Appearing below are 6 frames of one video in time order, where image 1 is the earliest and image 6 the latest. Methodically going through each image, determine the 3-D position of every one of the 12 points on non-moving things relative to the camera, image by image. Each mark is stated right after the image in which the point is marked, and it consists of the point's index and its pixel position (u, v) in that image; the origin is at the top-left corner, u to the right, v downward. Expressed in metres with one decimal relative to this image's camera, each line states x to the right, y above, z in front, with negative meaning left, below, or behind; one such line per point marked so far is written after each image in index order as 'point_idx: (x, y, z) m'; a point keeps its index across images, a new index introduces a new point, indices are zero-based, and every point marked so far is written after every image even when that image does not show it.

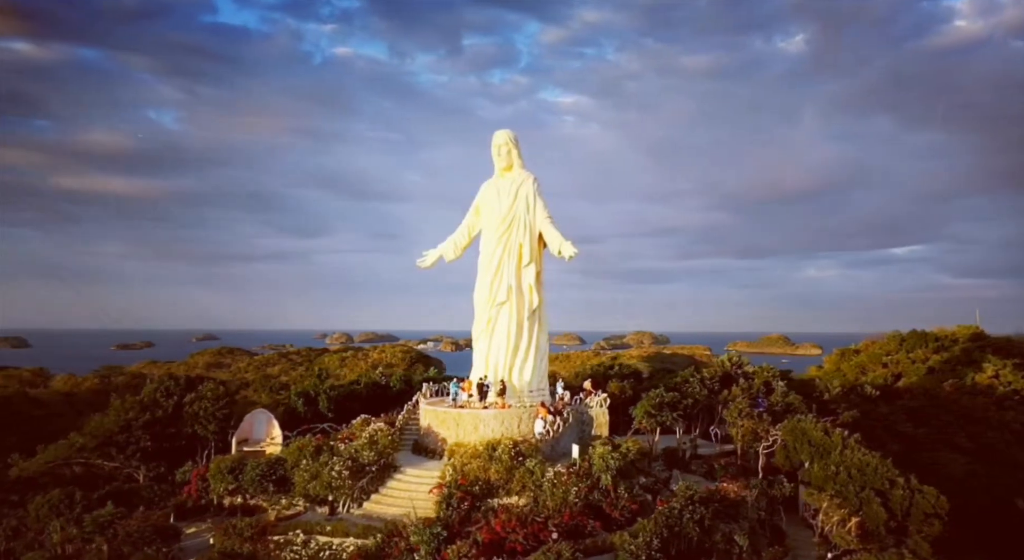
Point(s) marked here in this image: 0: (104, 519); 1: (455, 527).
0: (-10.2, -5.9, +17.5) m
1: (-1.3, -5.6, +15.9) m
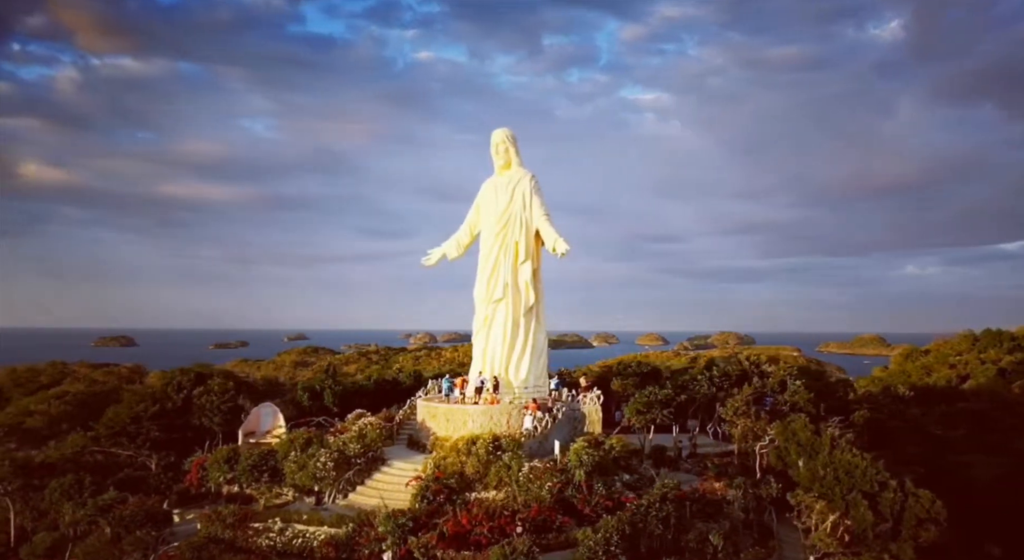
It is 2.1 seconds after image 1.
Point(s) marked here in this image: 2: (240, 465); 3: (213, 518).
0: (-10.8, -5.9, +18.6) m
1: (-2.1, -5.5, +16.2) m
2: (-7.7, -5.2, +19.7) m
3: (-7.4, -5.9, +17.4) m
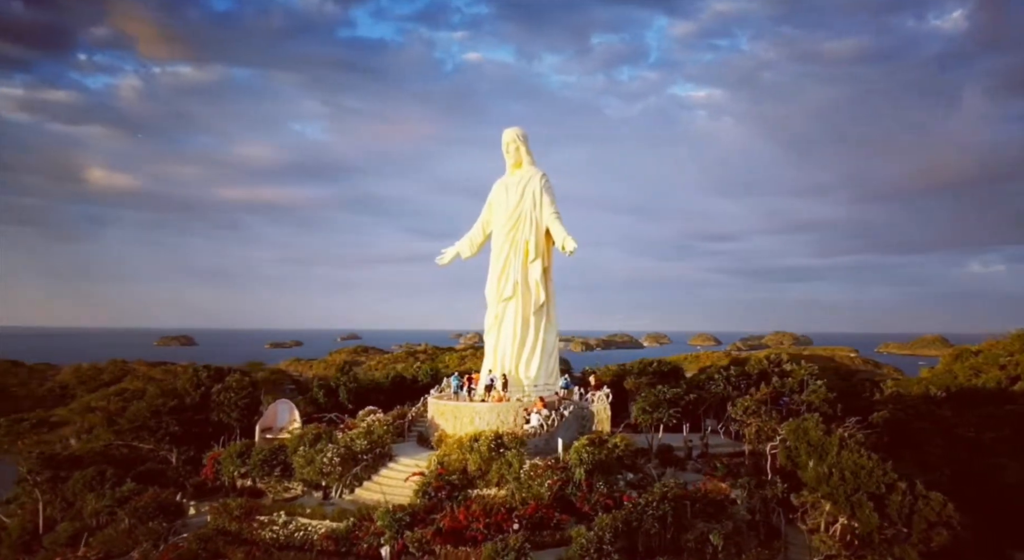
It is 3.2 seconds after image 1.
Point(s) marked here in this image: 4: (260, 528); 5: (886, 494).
0: (-10.7, -5.9, +19.2) m
1: (-2.1, -5.5, +16.3) m
2: (-7.5, -5.2, +20.2) m
3: (-7.4, -5.9, +17.9) m
4: (-6.0, -6.0, +16.8) m
5: (+8.7, -5.0, +16.3) m
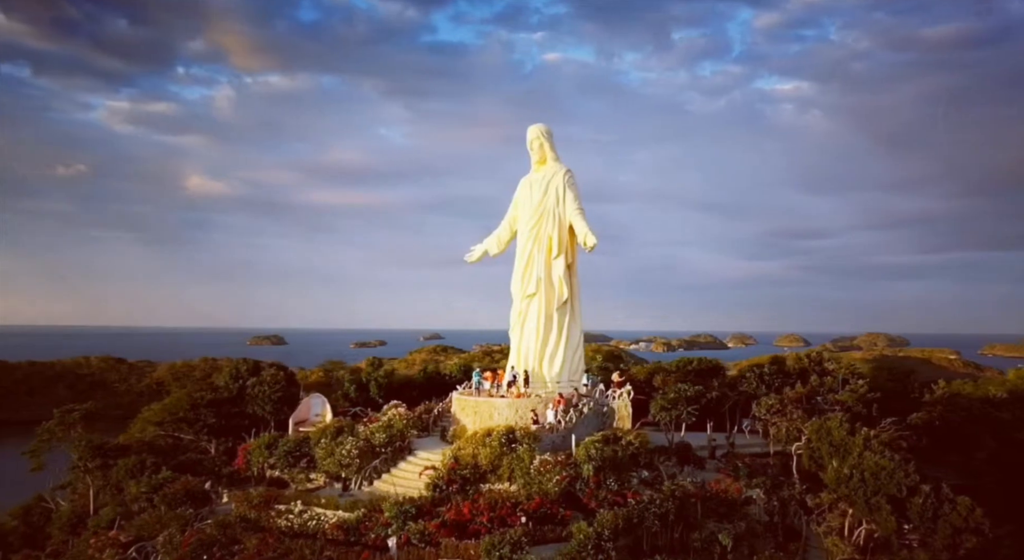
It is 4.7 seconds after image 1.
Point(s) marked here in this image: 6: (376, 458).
0: (-10.2, -5.8, +20.2) m
1: (-2.0, -5.4, +16.6) m
2: (-7.0, -5.1, +20.9) m
3: (-7.1, -5.8, +18.6) m
4: (-5.8, -5.9, +17.4) m
5: (+8.8, -4.8, +15.6) m
6: (-3.8, -5.0, +19.7) m
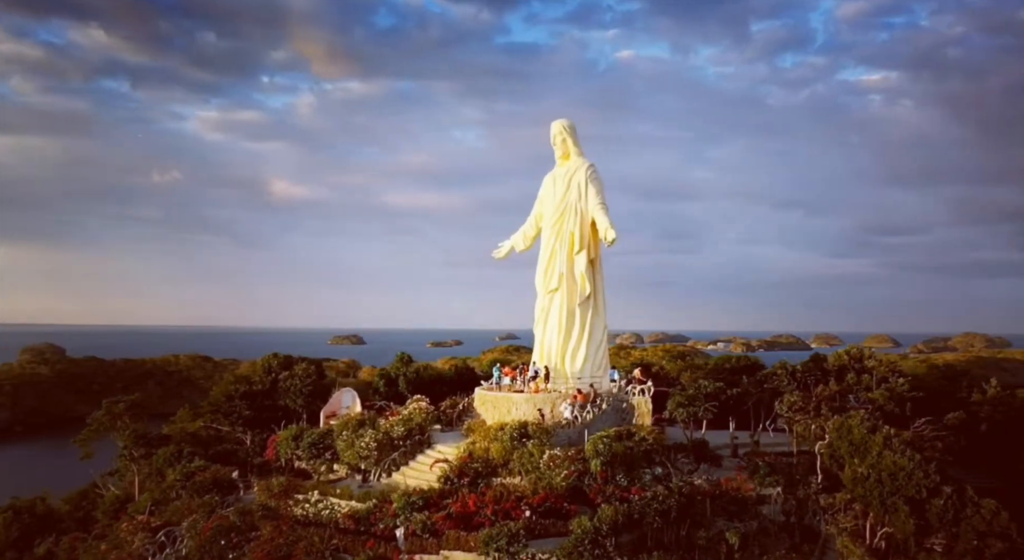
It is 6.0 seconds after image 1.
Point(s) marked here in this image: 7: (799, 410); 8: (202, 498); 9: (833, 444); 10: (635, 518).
0: (-9.7, -5.7, +21.2) m
1: (-1.8, -5.2, +16.8) m
2: (-6.4, -5.0, +21.5) m
3: (-6.7, -5.7, +19.3) m
4: (-5.6, -5.8, +18.0) m
5: (+8.8, -4.6, +14.9) m
6: (-3.4, -4.9, +20.1) m
7: (+8.2, -3.7, +20.0) m
8: (-8.6, -6.0, +19.4) m
9: (+8.0, -4.1, +17.5) m
10: (+2.7, -5.1, +15.1) m
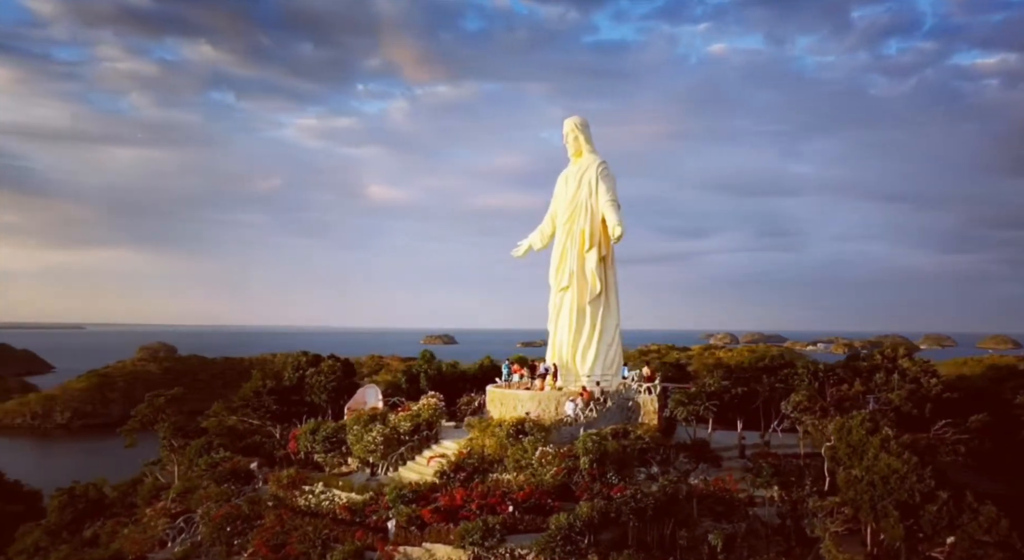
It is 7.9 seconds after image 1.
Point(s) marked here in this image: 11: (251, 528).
0: (-9.5, -5.8, +22.4) m
1: (-2.1, -5.2, +17.3) m
2: (-6.2, -5.0, +22.4) m
3: (-6.7, -5.7, +20.2) m
4: (-5.7, -5.8, +18.8) m
5: (+8.3, -4.6, +14.2) m
6: (-3.3, -4.9, +20.7) m
7: (+8.2, -3.6, +19.3) m
8: (-8.5, -6.0, +20.5) m
9: (+7.8, -4.0, +16.9) m
10: (+2.3, -5.1, +15.0) m
11: (-6.6, -6.3, +17.7) m
